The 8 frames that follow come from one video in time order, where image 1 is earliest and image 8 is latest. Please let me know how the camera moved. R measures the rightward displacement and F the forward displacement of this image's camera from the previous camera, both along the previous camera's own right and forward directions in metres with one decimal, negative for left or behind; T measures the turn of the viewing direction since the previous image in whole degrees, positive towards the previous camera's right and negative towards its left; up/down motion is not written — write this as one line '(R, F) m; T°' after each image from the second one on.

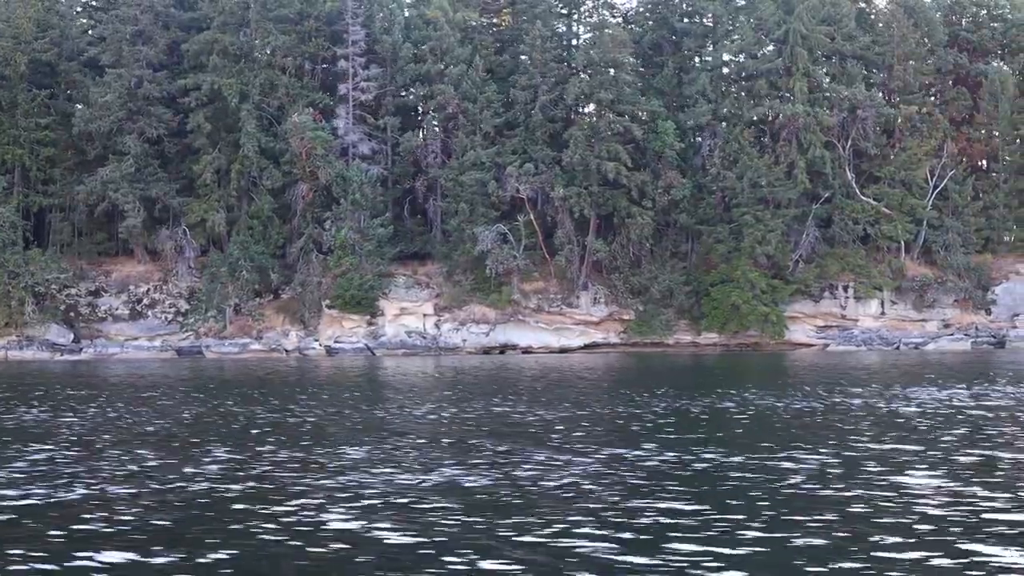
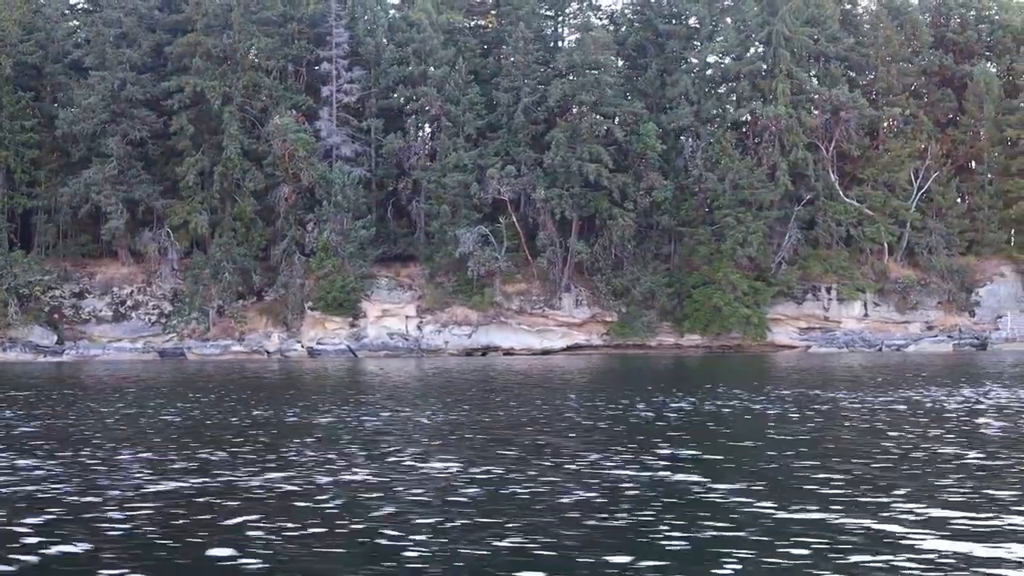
(+1.0, 0.0) m; 0°
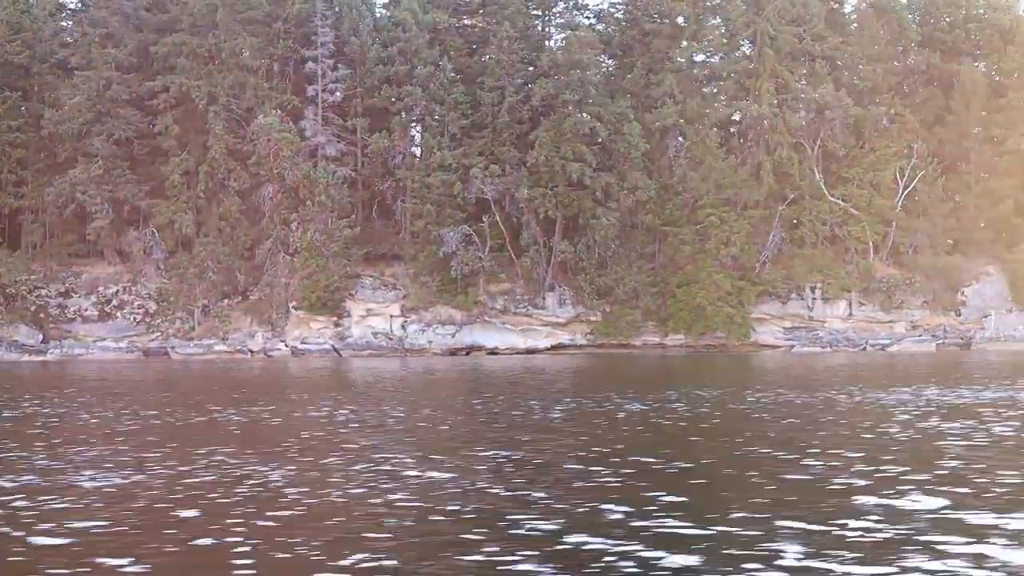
(+0.9, 0.0) m; 0°
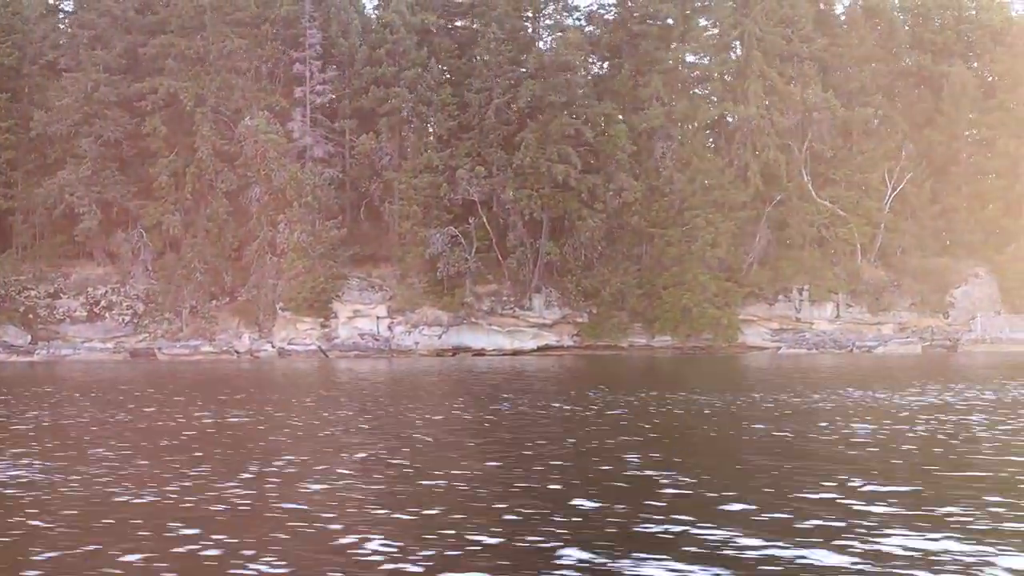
(+0.8, 0.0) m; 0°
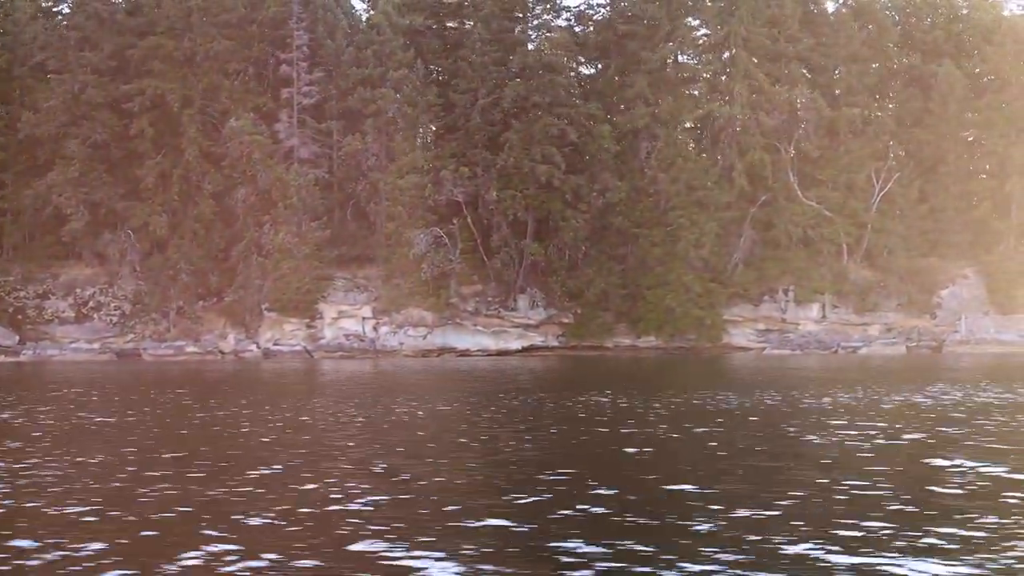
(+1.1, 0.0) m; -1°
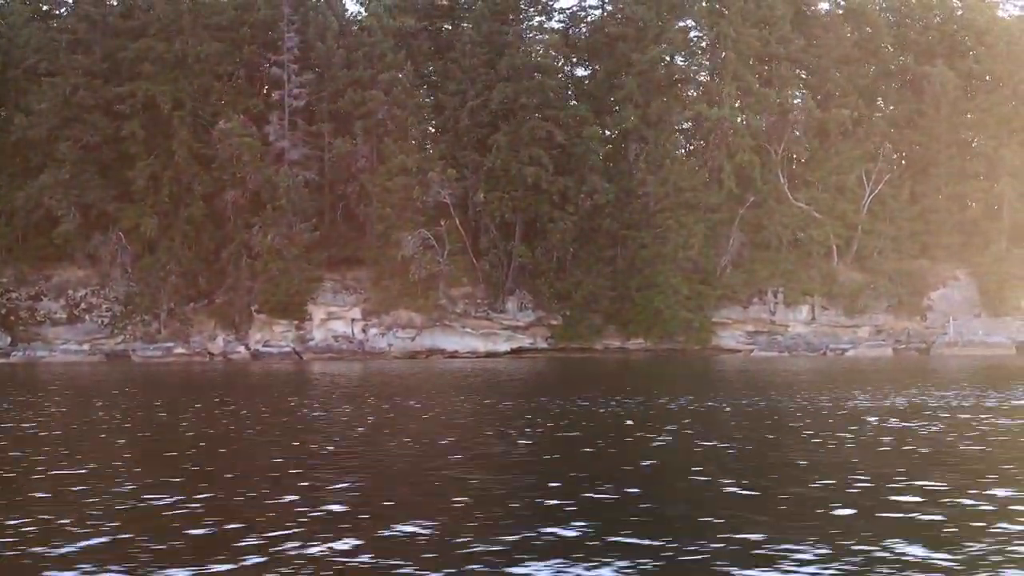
(+0.9, 0.0) m; -1°
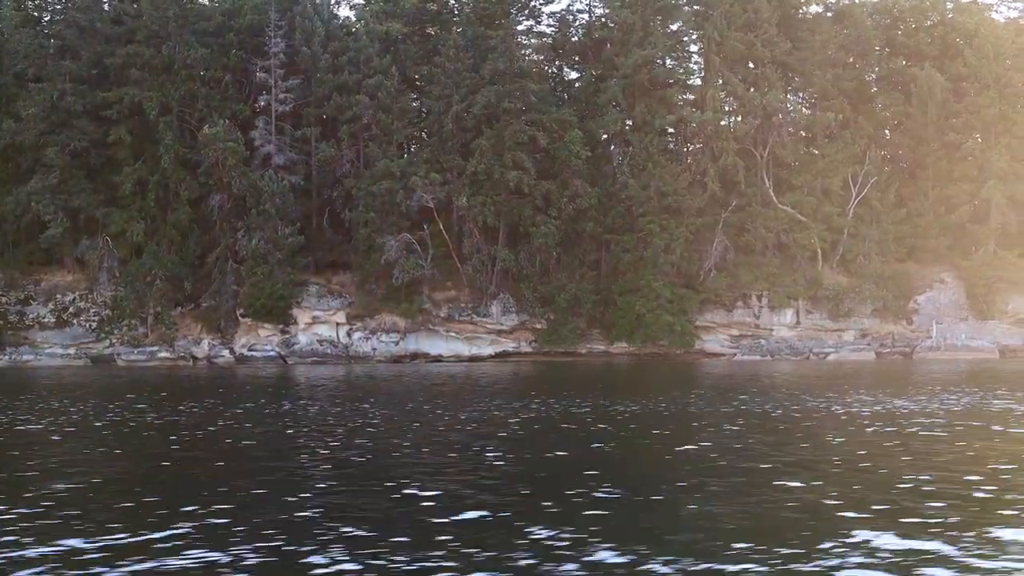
(+1.3, 0.0) m; -1°
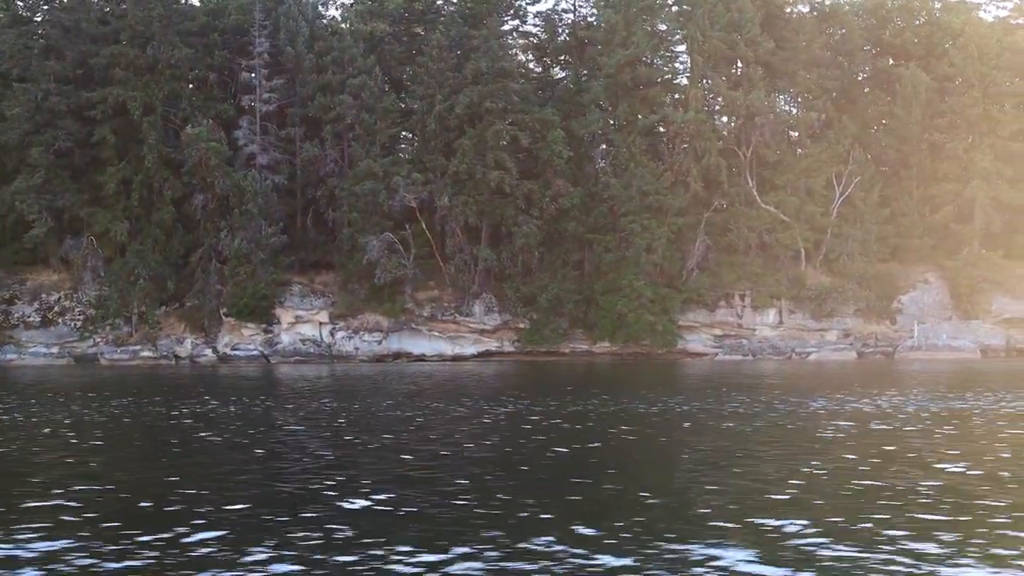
(+0.9, 0.0) m; 0°
